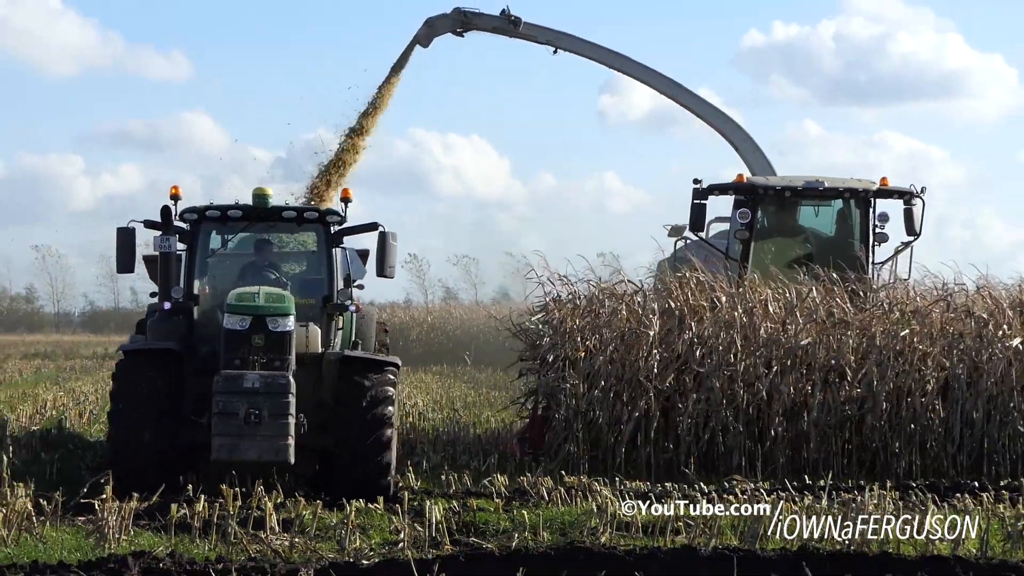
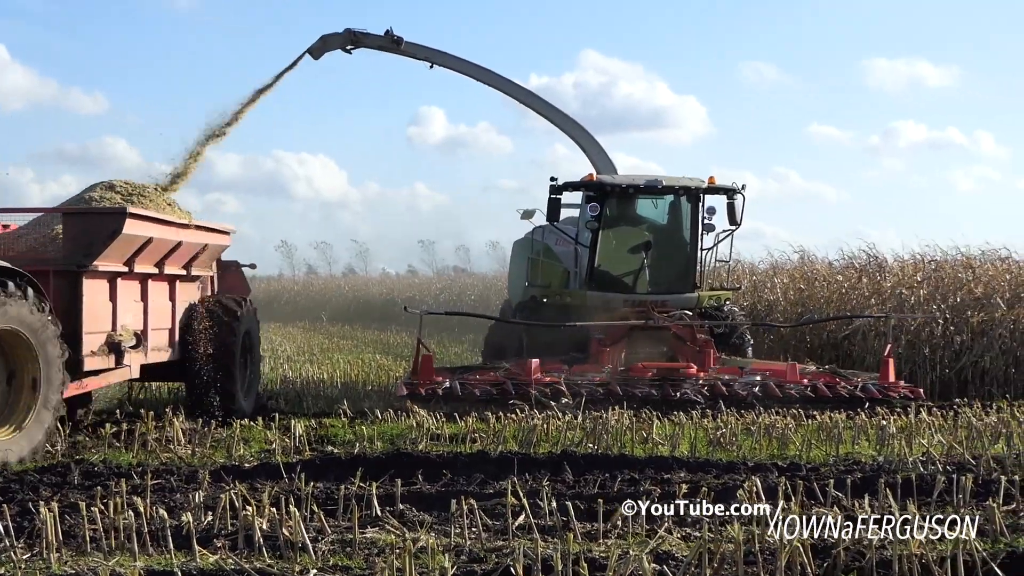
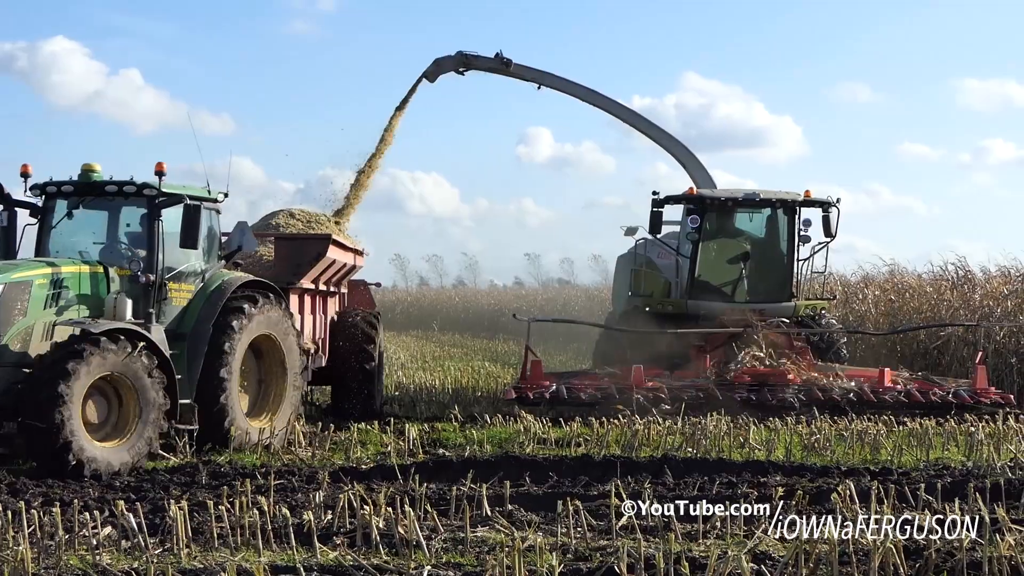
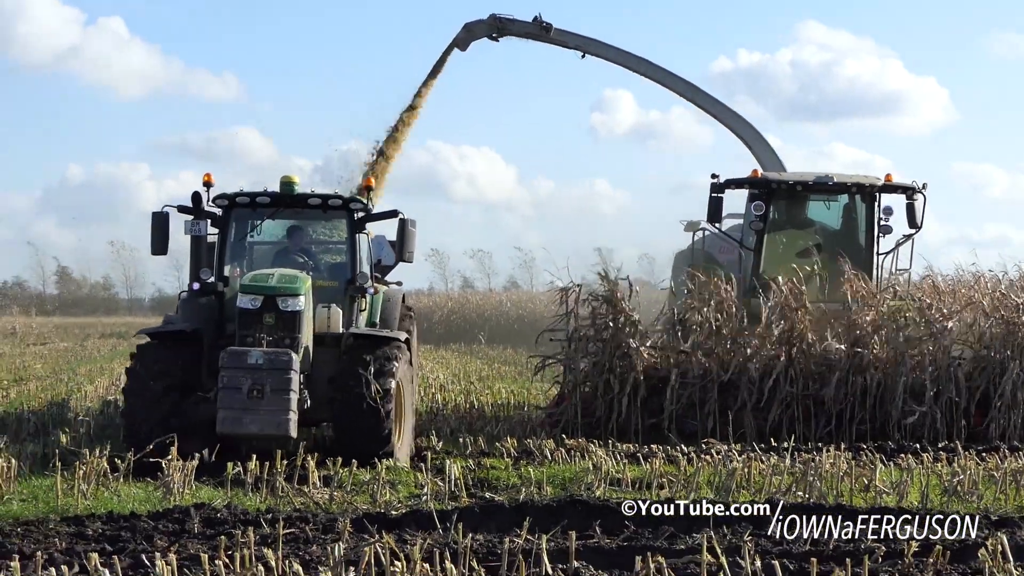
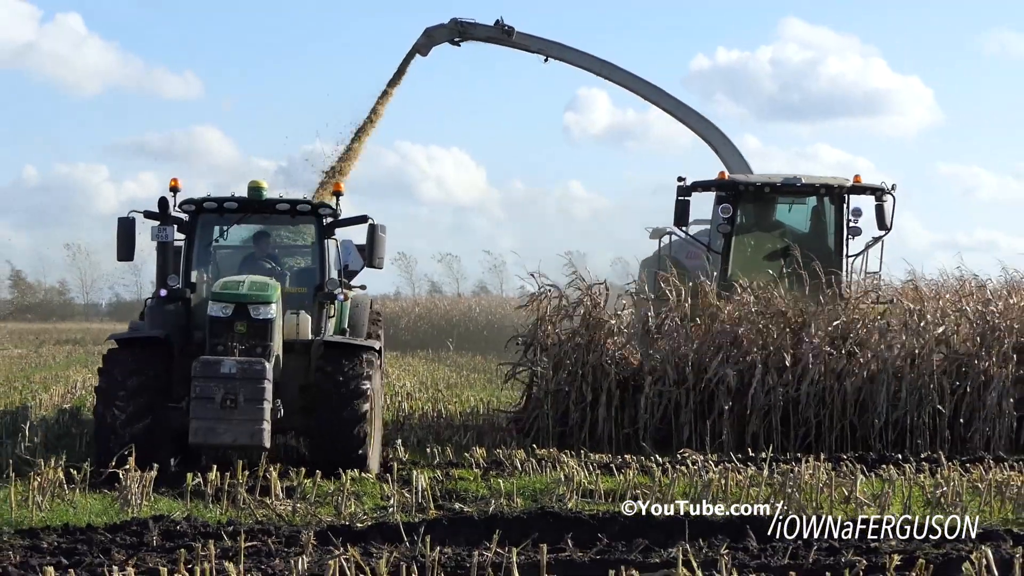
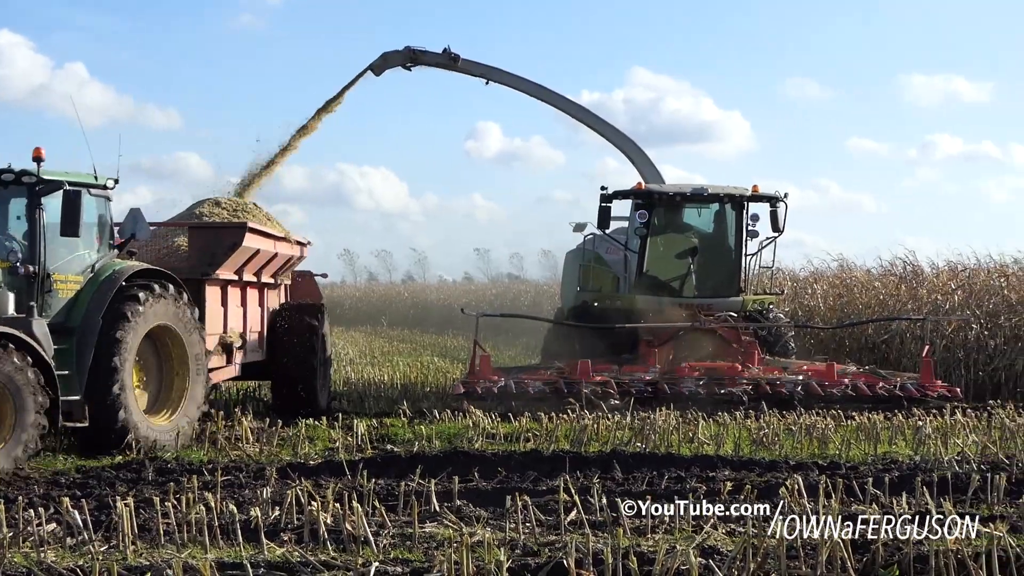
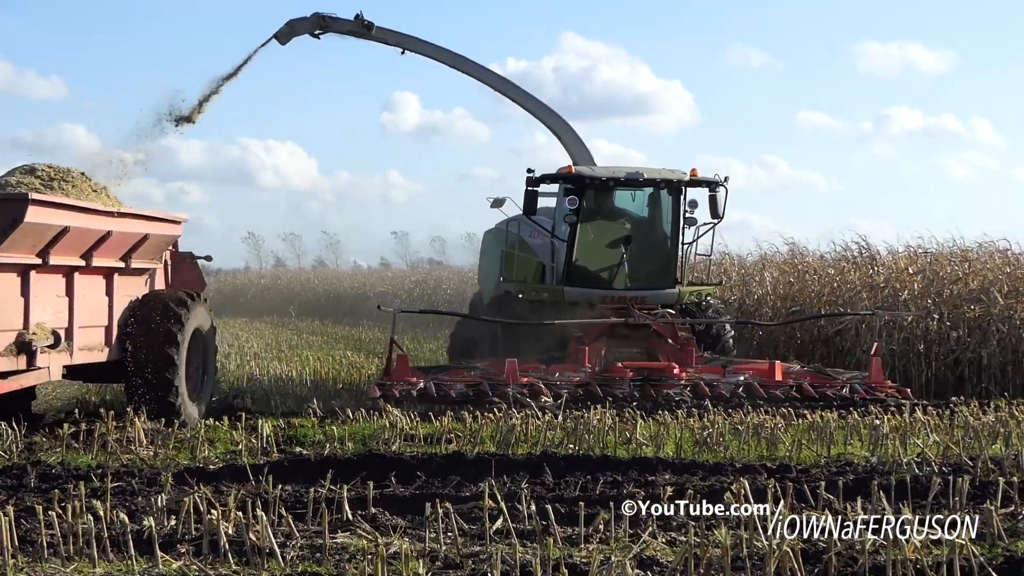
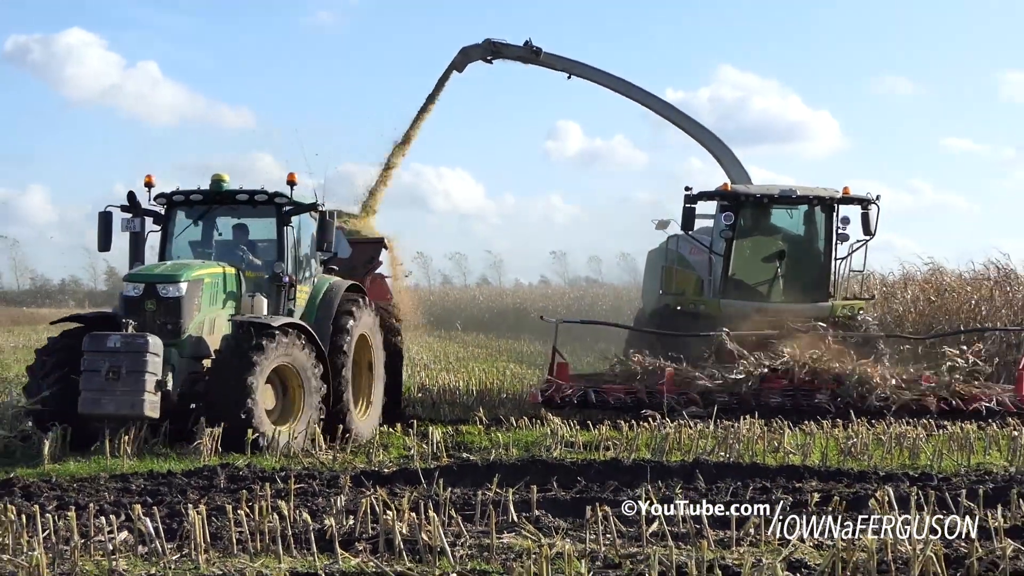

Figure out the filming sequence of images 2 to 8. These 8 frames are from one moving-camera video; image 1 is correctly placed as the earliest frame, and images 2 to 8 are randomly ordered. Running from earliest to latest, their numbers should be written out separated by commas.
5, 4, 8, 3, 6, 2, 7
